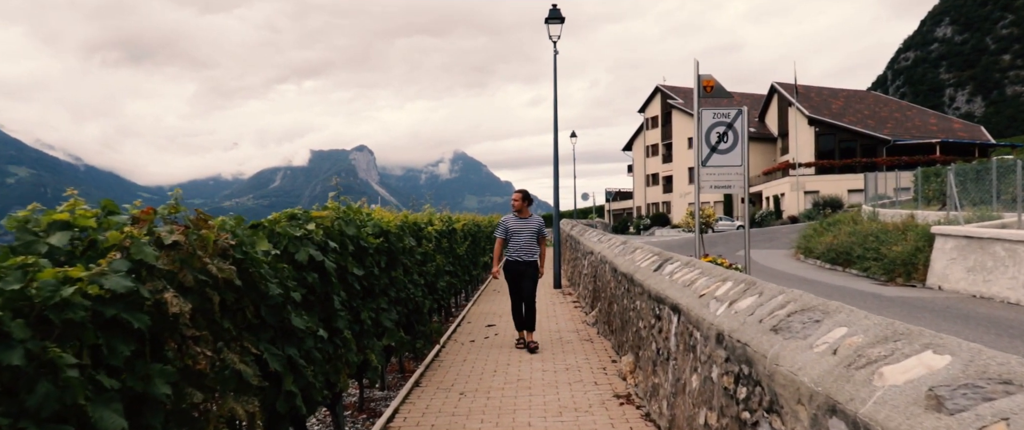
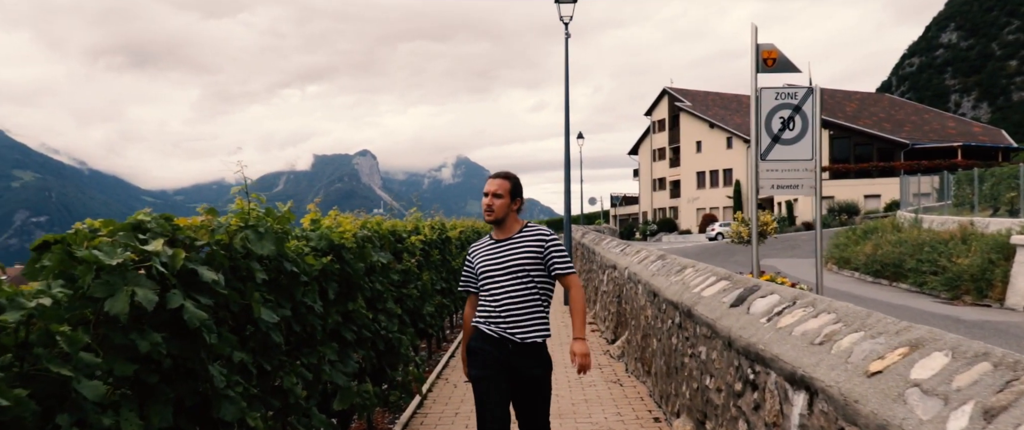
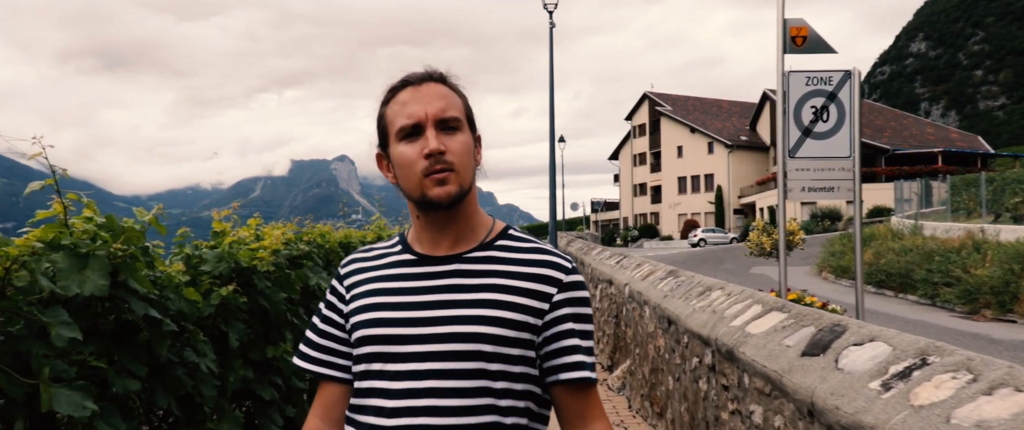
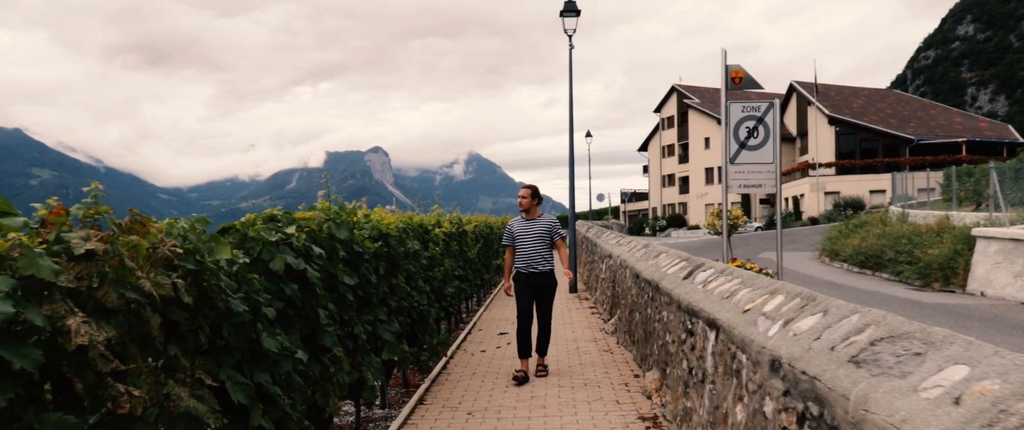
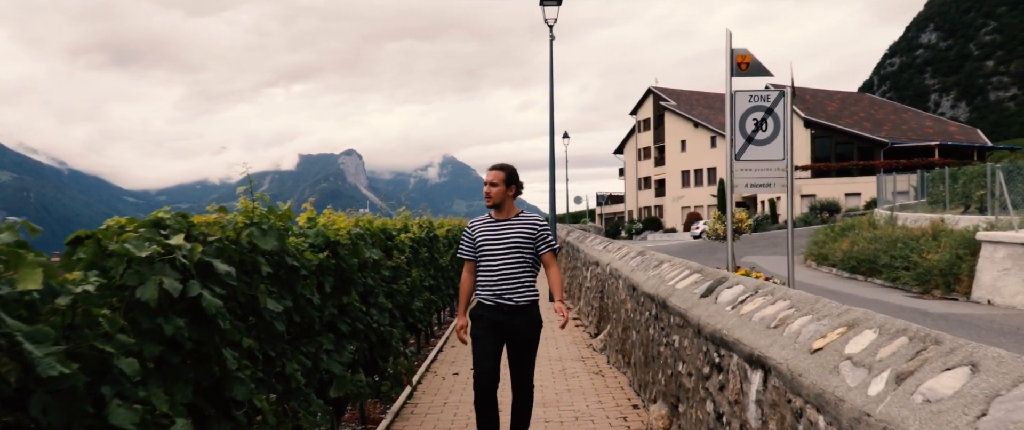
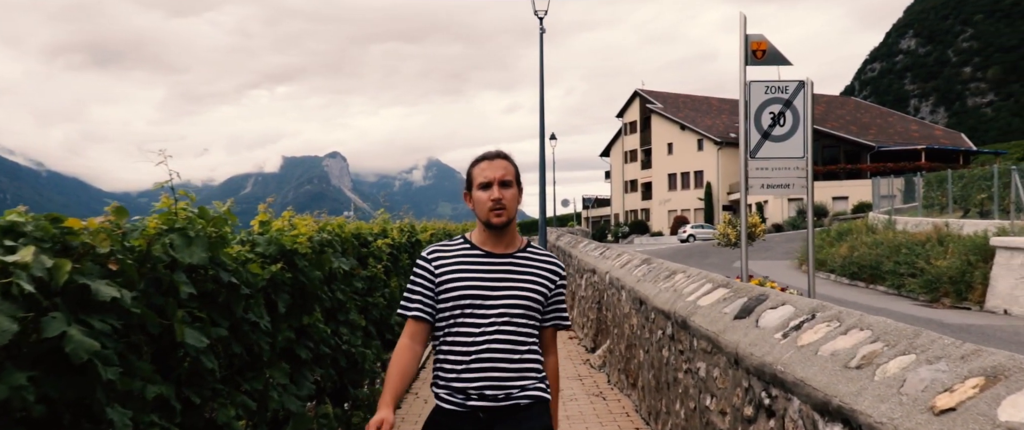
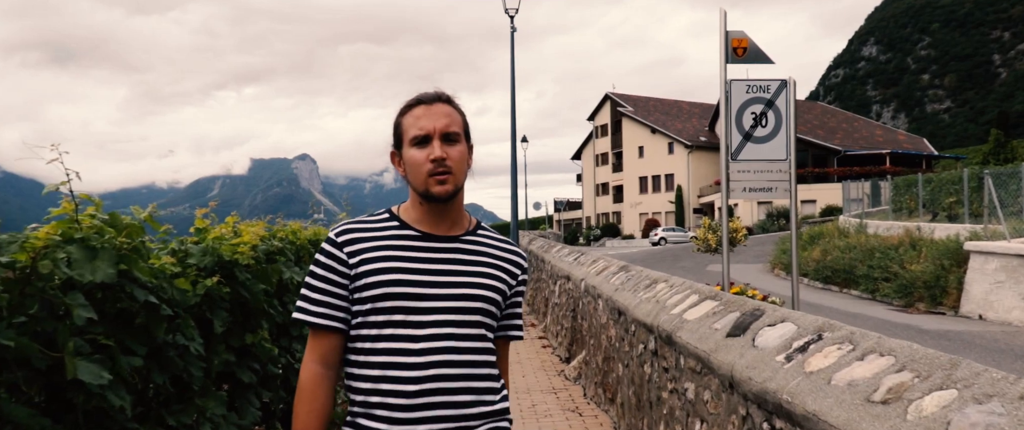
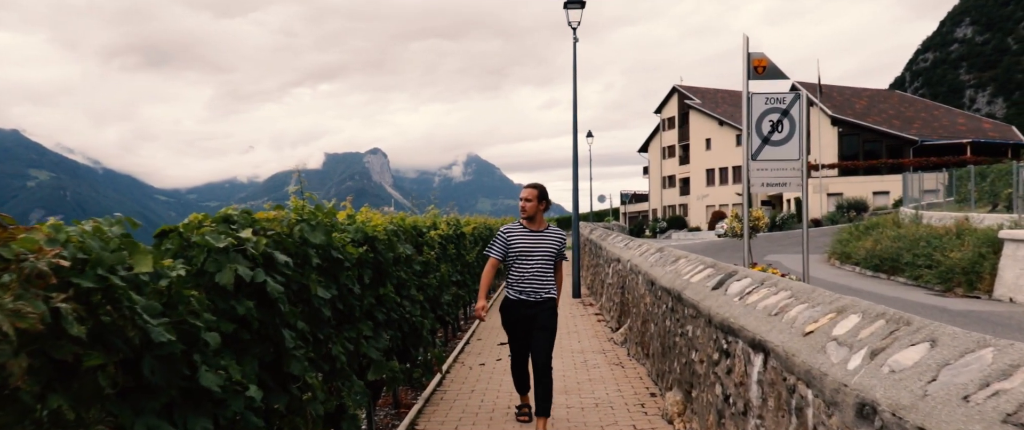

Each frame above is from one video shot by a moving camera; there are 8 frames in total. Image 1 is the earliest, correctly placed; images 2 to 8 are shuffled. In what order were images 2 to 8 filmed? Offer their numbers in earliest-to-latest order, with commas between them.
4, 8, 5, 2, 6, 7, 3
